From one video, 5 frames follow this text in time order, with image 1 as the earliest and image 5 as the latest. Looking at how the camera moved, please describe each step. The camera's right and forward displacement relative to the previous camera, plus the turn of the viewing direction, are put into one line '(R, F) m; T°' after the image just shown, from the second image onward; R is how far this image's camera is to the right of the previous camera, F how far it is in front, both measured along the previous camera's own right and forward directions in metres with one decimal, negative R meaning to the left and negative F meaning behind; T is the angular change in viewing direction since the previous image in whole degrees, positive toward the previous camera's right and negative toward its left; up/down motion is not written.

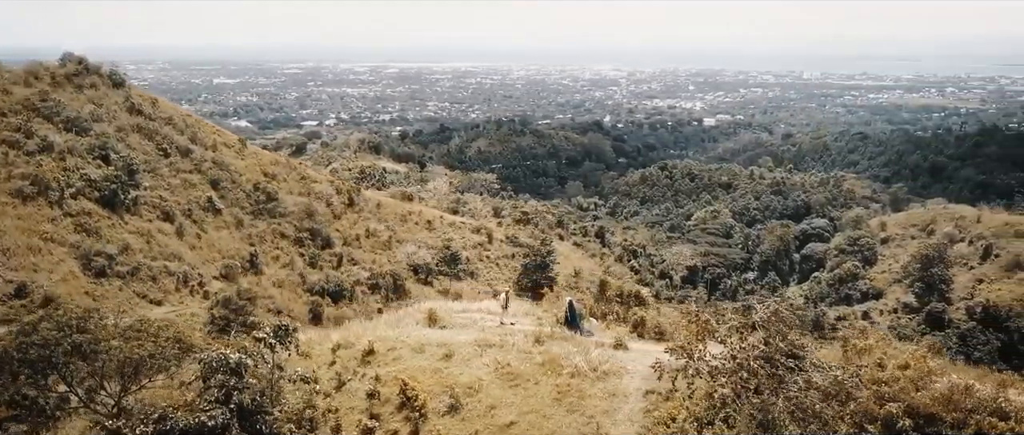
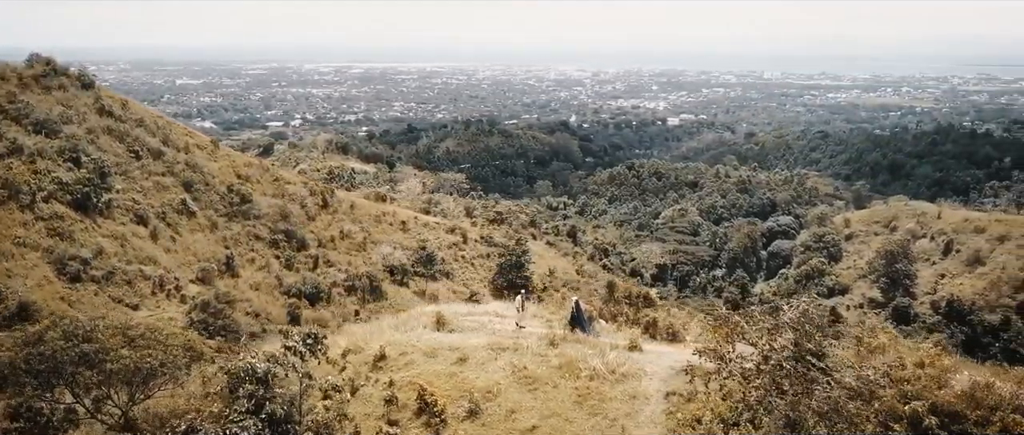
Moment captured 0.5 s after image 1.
(-0.5, +0.1) m; +2°
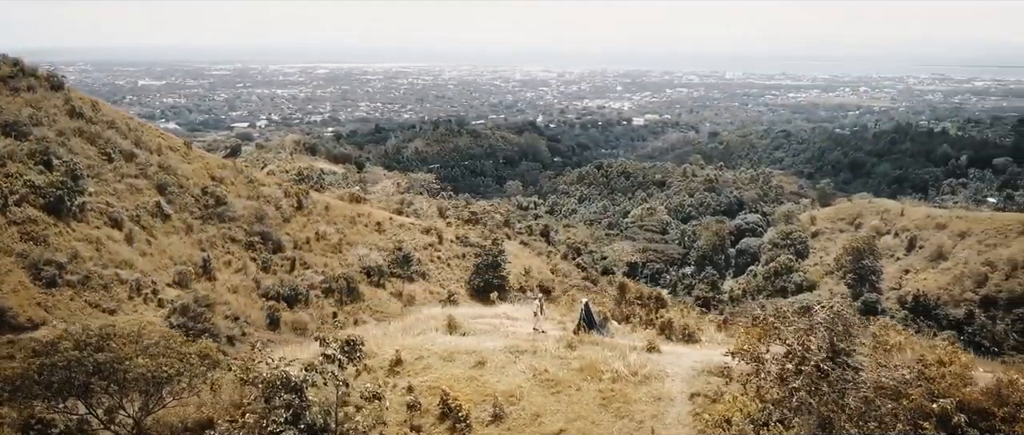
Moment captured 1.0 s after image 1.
(-0.5, +0.1) m; +2°
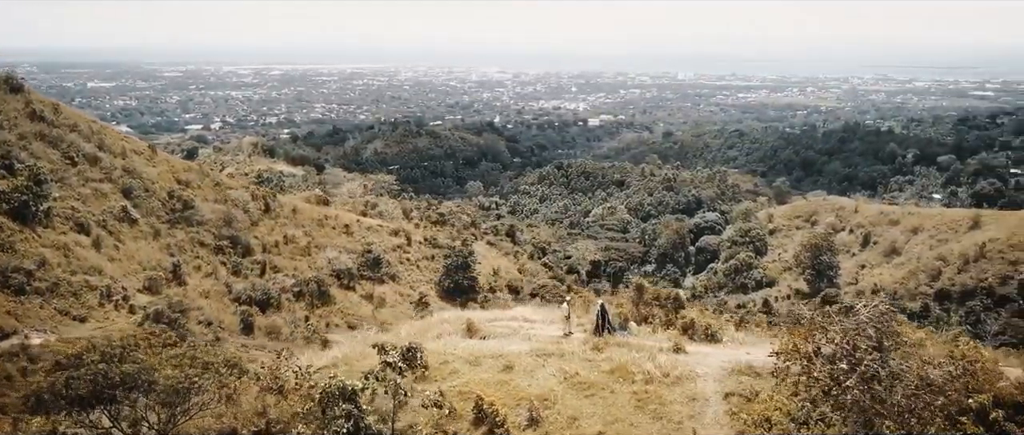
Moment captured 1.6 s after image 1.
(-0.7, +0.1) m; +2°
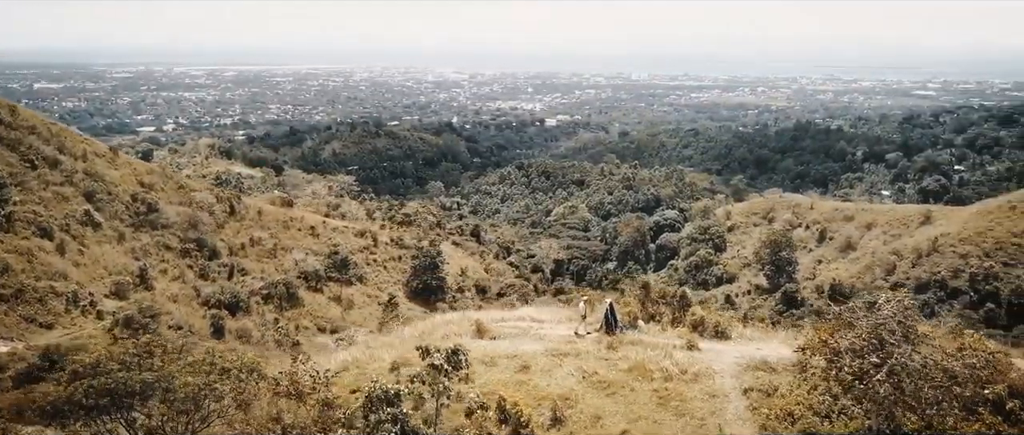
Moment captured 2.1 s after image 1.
(-0.6, 0.0) m; +2°
